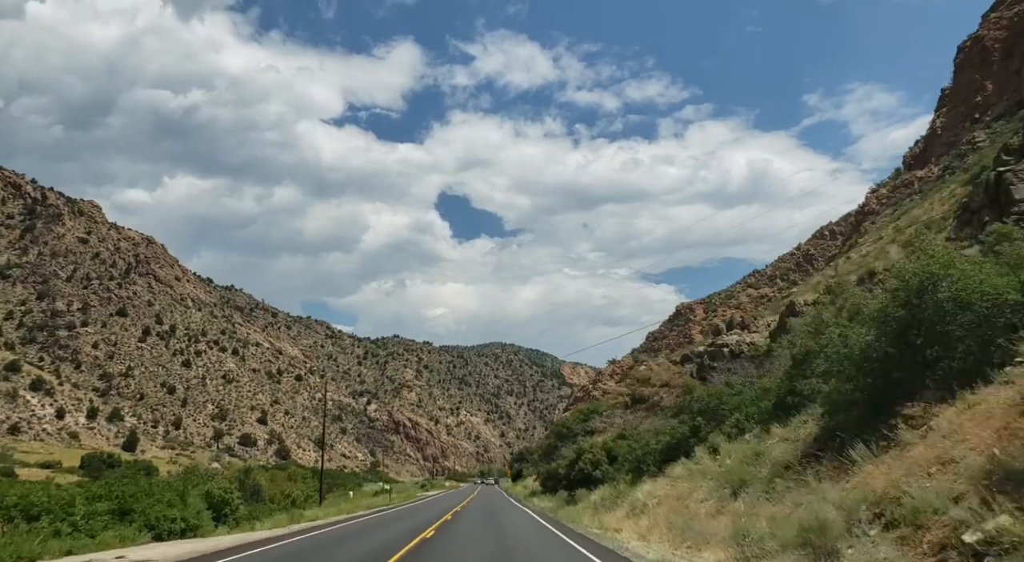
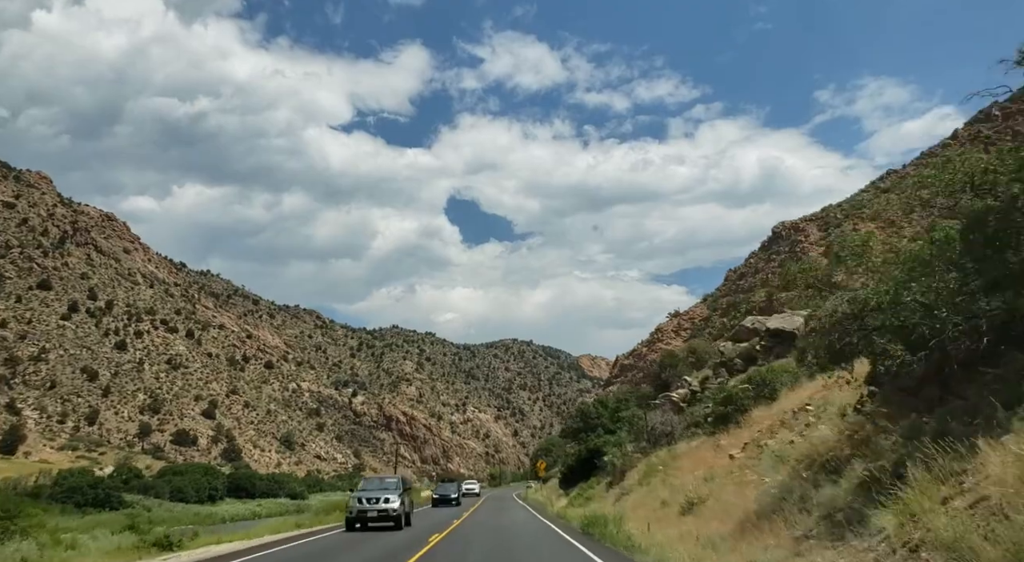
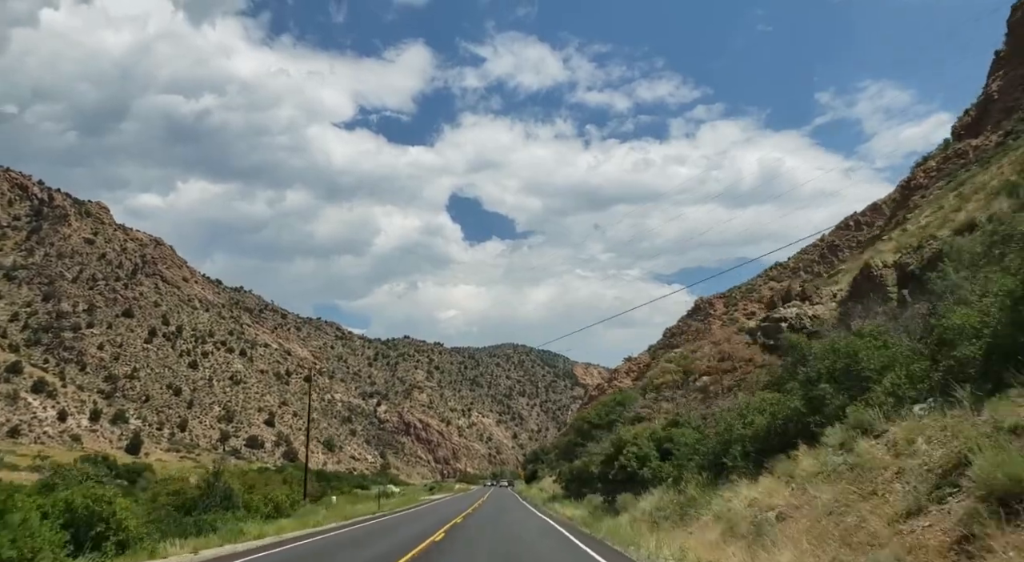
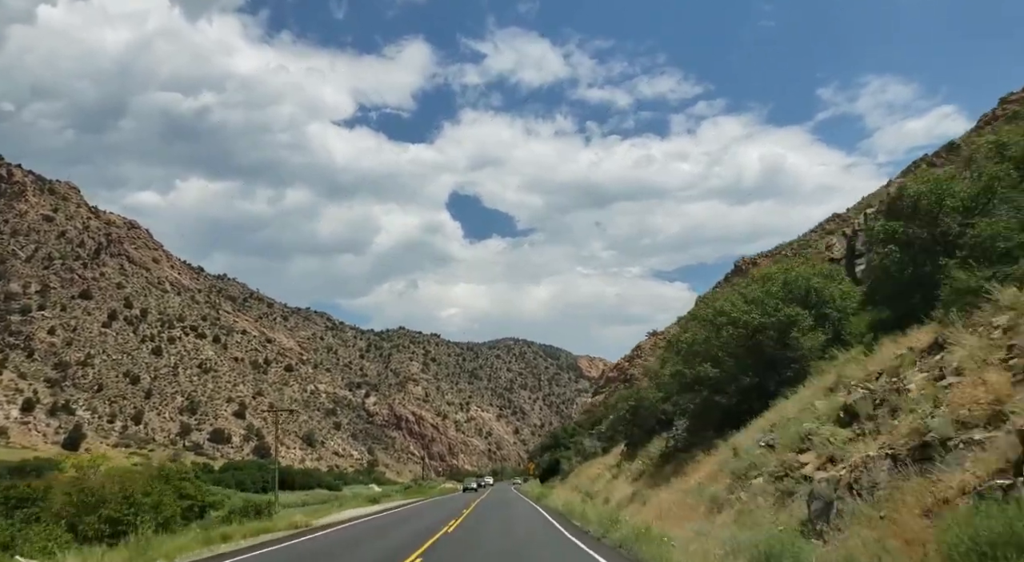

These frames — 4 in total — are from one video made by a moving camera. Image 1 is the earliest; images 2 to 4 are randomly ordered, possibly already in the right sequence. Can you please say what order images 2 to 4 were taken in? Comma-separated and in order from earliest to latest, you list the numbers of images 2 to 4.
3, 4, 2
